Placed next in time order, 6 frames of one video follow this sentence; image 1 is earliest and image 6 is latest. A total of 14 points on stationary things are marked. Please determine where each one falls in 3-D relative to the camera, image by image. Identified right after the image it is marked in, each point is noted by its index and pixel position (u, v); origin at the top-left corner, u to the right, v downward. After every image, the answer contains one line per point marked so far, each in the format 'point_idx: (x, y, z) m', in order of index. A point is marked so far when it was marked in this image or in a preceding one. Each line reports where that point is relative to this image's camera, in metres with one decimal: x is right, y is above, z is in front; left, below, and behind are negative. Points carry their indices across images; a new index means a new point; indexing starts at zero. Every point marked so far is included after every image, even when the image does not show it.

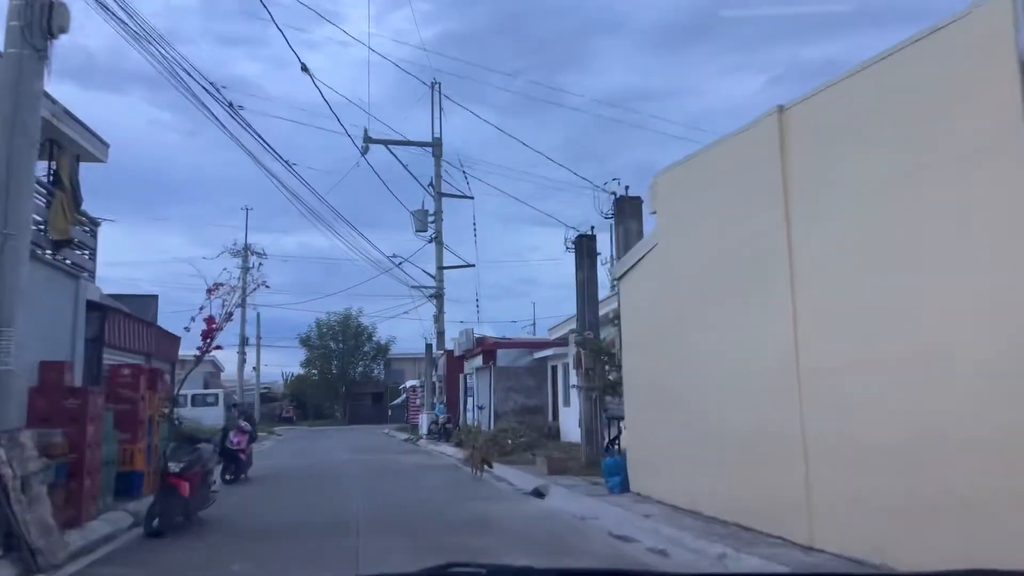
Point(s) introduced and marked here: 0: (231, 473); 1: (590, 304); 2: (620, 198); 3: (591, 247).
0: (-7.2, -4.8, +19.8) m
1: (+1.9, -0.4, +19.4) m
2: (+2.2, +1.8, +15.8) m
3: (+2.0, +1.0, +19.6) m
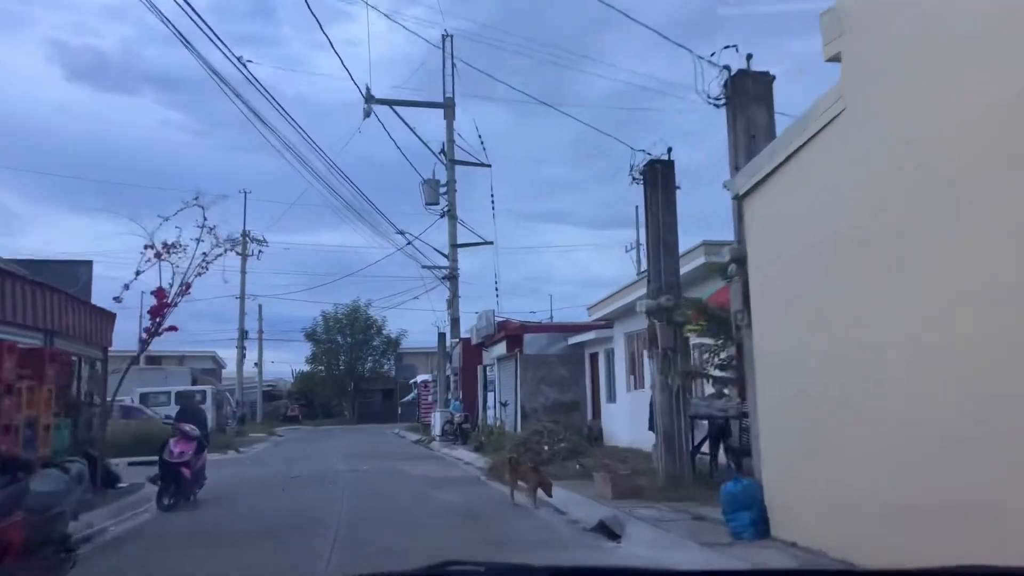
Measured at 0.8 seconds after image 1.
0: (-6.3, -3.9, +14.4) m
1: (+2.8, +0.6, +13.8) m
2: (+2.9, +2.8, +10.2) m
3: (+2.8, +2.0, +14.0) m
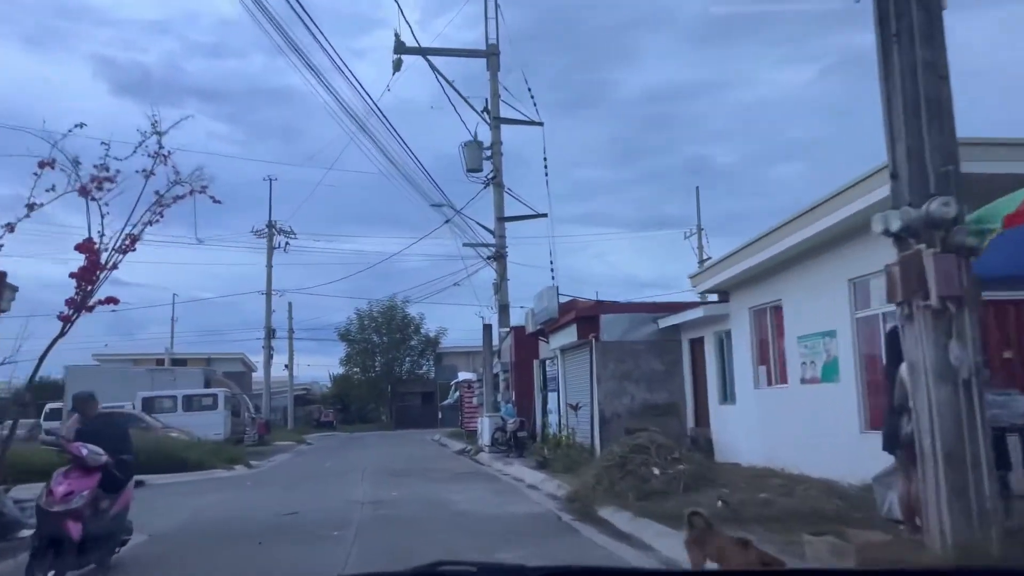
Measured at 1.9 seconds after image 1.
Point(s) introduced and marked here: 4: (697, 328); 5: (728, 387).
0: (-5.0, -3.0, +8.4) m
1: (+4.0, +1.5, +7.4) m
2: (+4.0, +3.8, +3.7) m
3: (+4.0, +3.0, +7.5) m
4: (+4.6, -1.0, +19.3) m
5: (+5.1, -2.3, +18.1) m
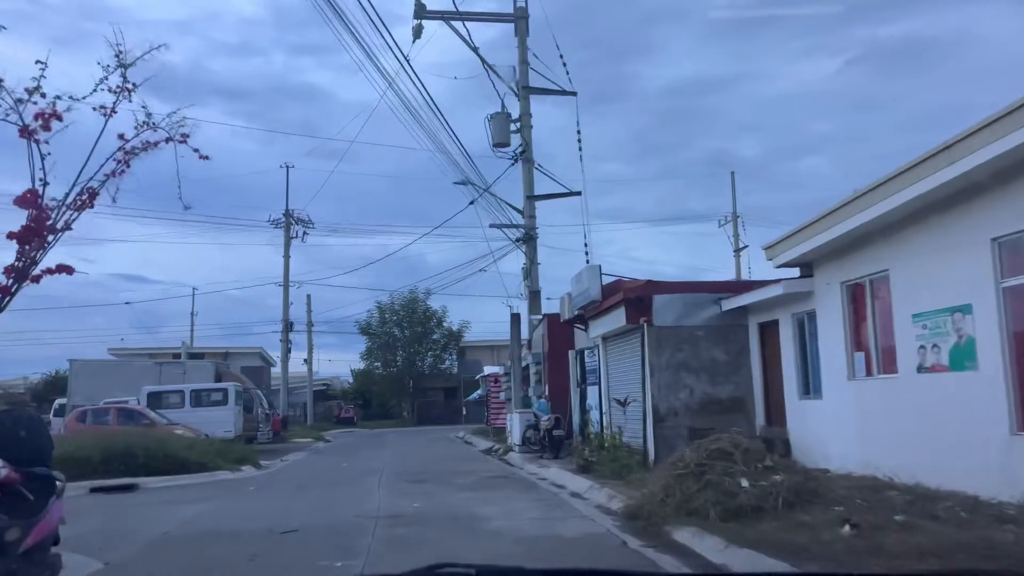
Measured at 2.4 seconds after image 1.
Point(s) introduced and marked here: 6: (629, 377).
0: (-4.4, -2.6, +5.8) m
1: (+4.5, +2.0, +4.5) m
2: (+4.4, +4.2, +0.9) m
3: (+4.5, +3.5, +4.6) m
4: (+5.5, -0.4, +16.4) m
5: (+5.9, -1.8, +15.2) m
6: (+2.8, -2.1, +18.5) m
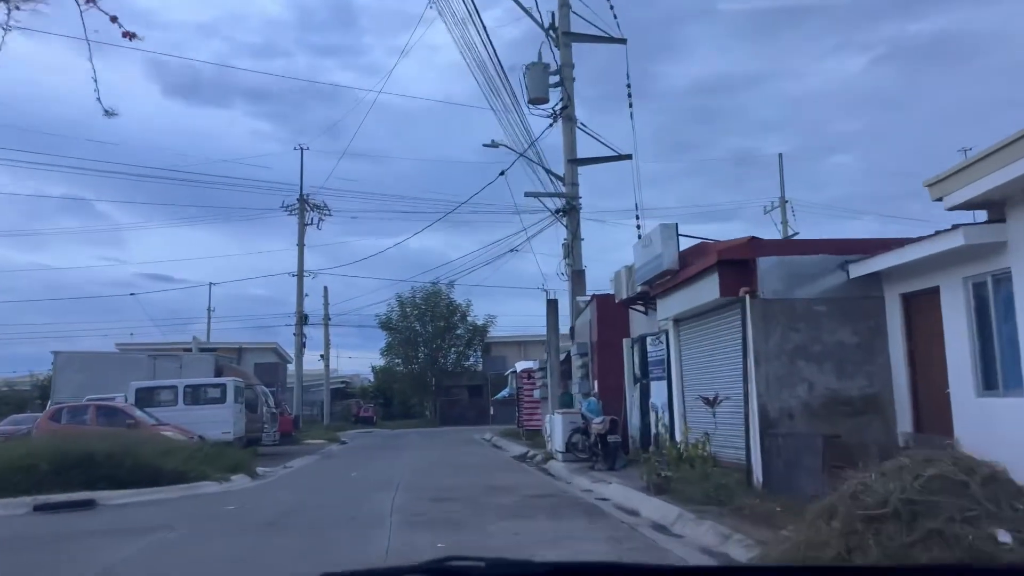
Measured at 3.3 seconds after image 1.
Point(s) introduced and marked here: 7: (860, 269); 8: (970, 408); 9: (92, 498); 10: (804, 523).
0: (-3.8, -1.9, +1.6) m
1: (+5.1, +2.7, +0.1) m
2: (+4.8, +4.9, -3.6) m
3: (+5.1, +4.1, +0.2) m
4: (+6.4, +0.2, +12.0) m
5: (+6.7, -1.1, +10.8) m
6: (+3.8, -1.4, +14.1) m
7: (+5.7, +0.5, +12.7) m
8: (+6.6, -1.7, +11.0) m
9: (-9.2, -4.6, +16.9) m
10: (+3.1, -2.4, +8.1) m
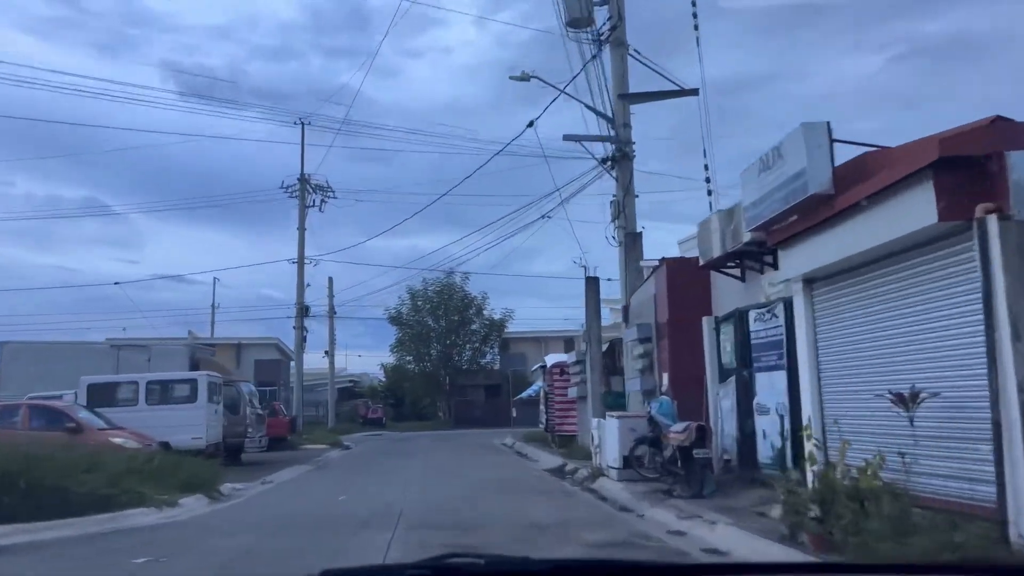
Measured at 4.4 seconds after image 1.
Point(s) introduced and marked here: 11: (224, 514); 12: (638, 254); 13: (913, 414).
0: (-3.3, -1.1, -3.7) m
1: (+5.6, +3.5, -5.4) m
2: (+5.3, +5.7, -9.0) m
3: (+5.6, +5.0, -5.2) m
4: (+7.1, +1.1, +6.5) m
5: (+7.4, -0.3, +5.3) m
6: (+4.5, -0.6, +8.7) m
7: (+6.4, +1.3, +7.3) m
8: (+7.2, -0.9, +5.6) m
9: (-8.4, -3.8, +11.7) m
10: (+3.7, -1.6, +2.7) m
11: (-6.0, -4.7, +16.4) m
12: (+3.1, +0.9, +19.0) m
13: (+4.4, -1.4, +8.8) m
